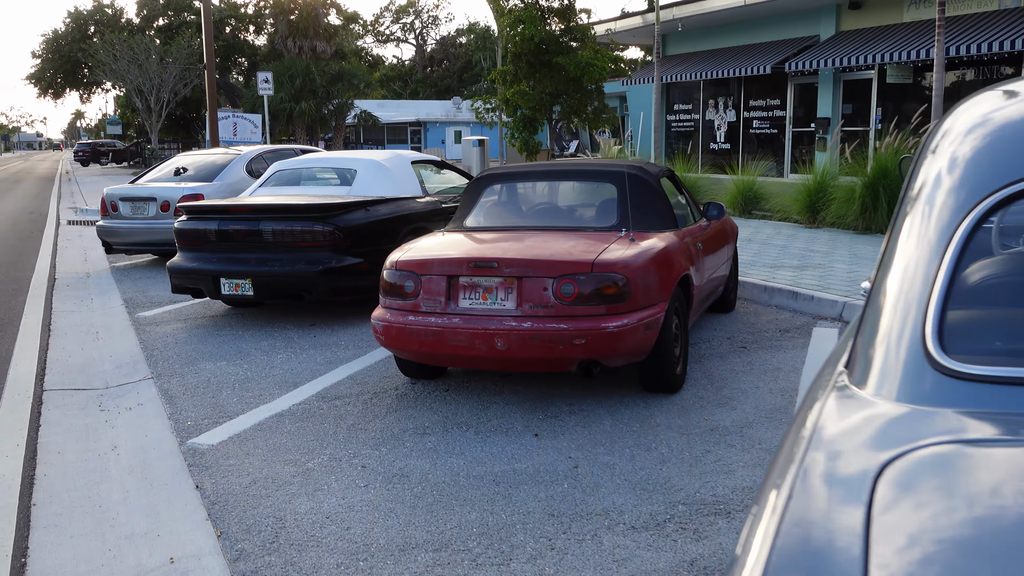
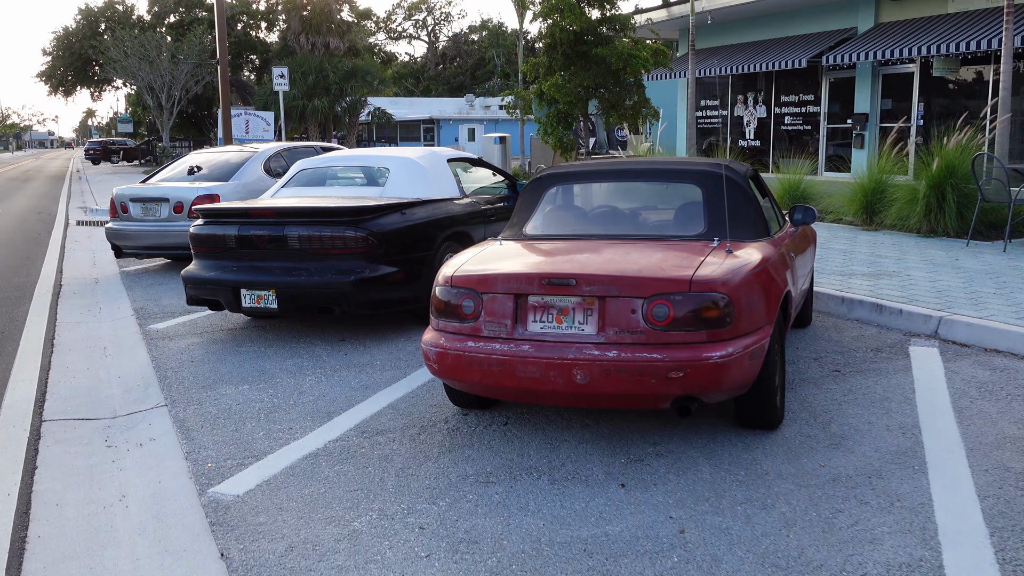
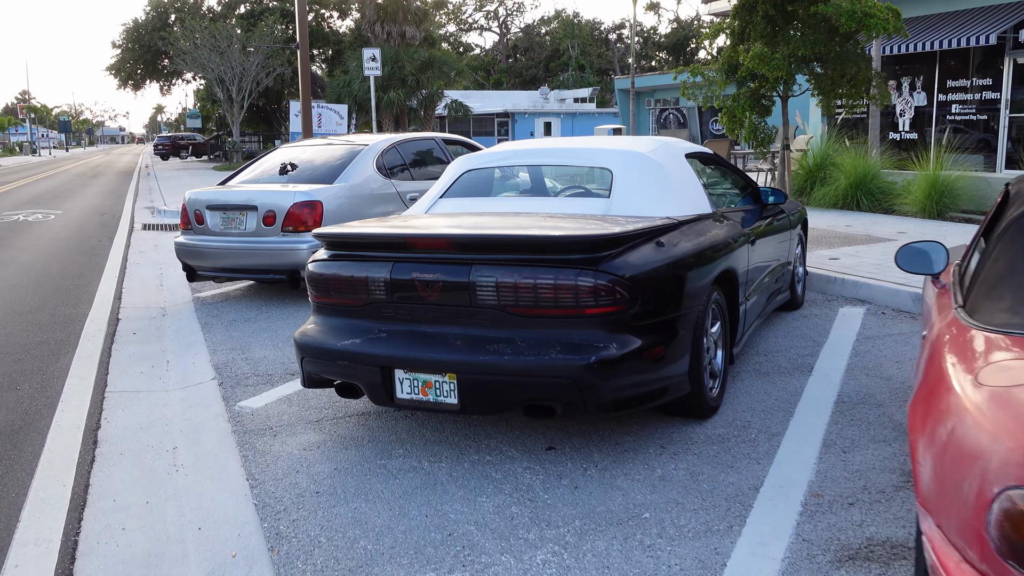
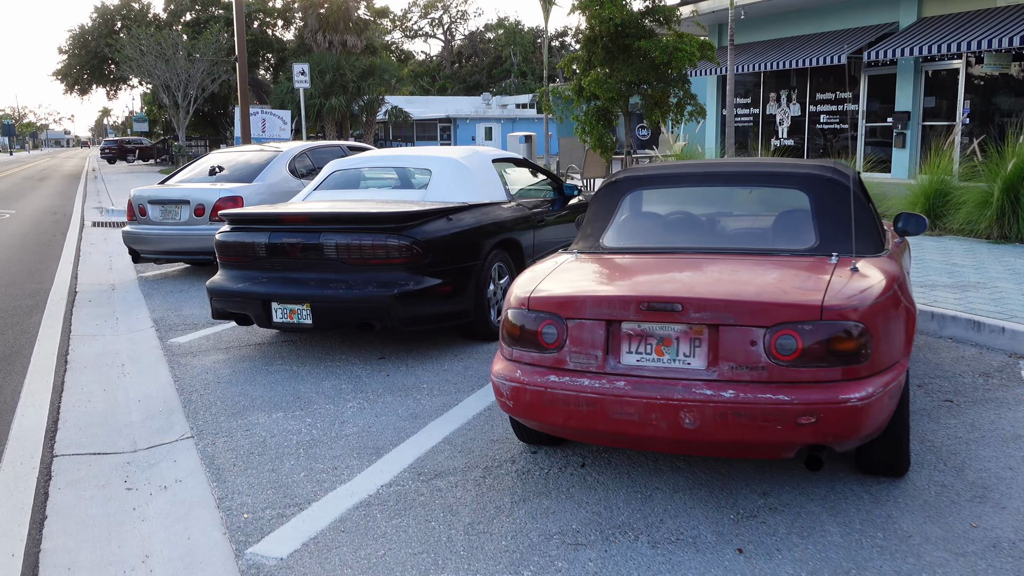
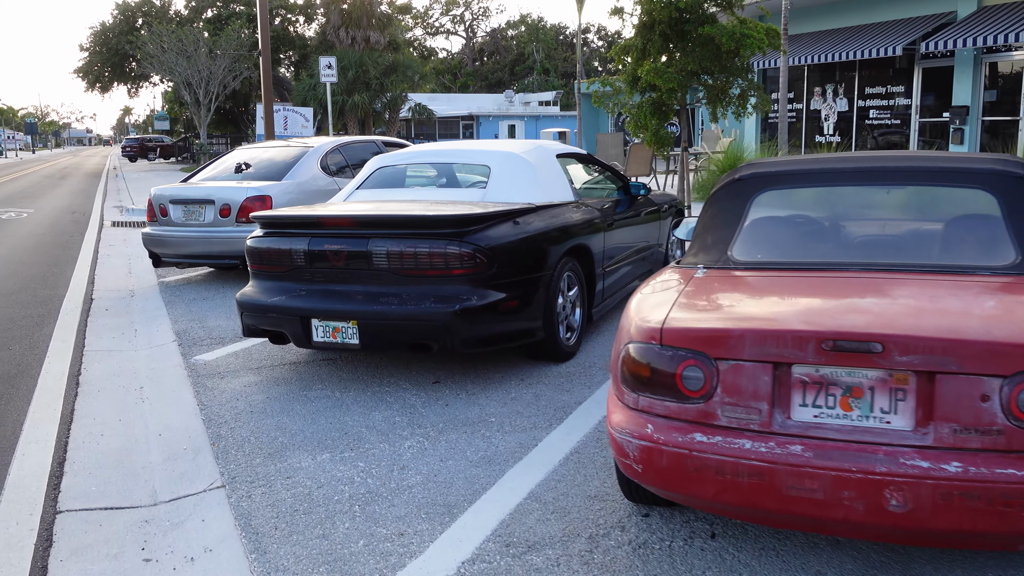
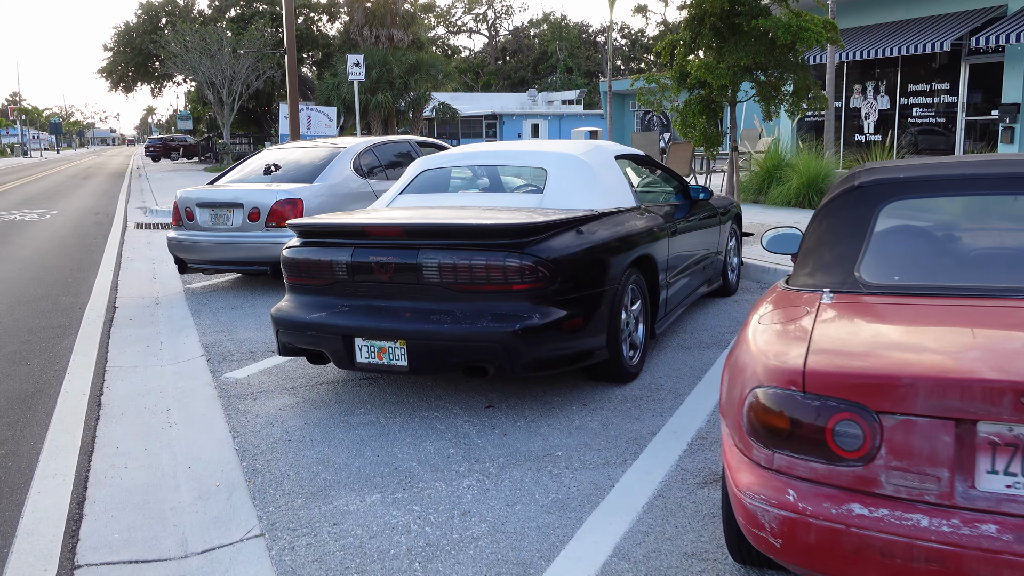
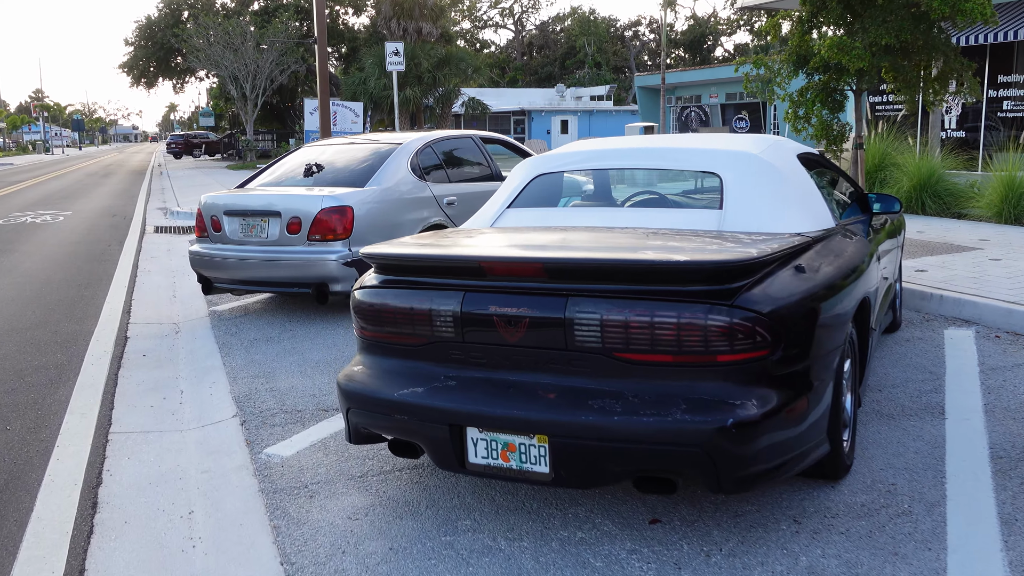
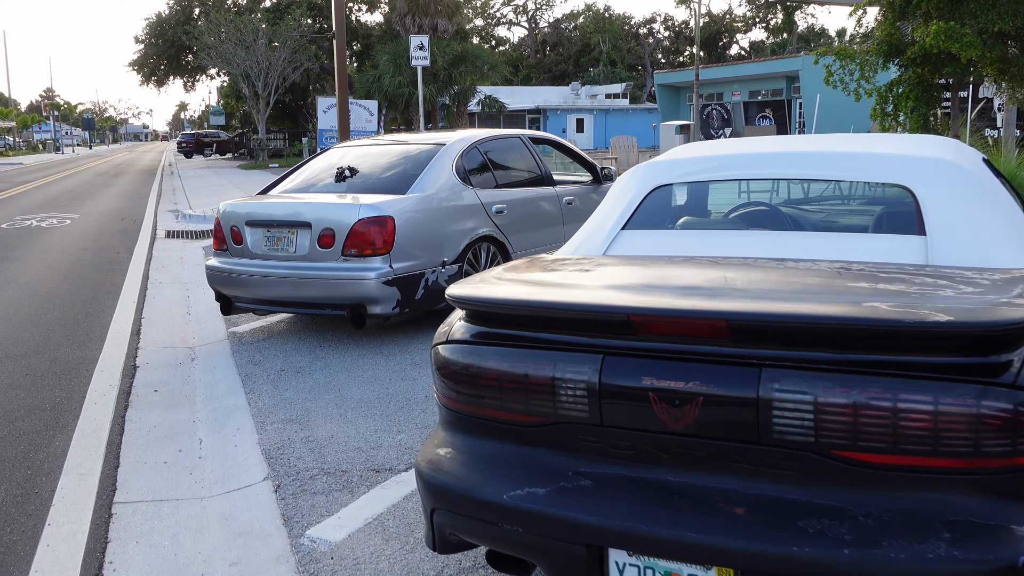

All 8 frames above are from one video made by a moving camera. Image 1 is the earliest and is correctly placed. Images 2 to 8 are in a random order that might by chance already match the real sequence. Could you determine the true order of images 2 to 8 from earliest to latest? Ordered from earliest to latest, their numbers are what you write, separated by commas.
2, 4, 5, 6, 3, 7, 8
